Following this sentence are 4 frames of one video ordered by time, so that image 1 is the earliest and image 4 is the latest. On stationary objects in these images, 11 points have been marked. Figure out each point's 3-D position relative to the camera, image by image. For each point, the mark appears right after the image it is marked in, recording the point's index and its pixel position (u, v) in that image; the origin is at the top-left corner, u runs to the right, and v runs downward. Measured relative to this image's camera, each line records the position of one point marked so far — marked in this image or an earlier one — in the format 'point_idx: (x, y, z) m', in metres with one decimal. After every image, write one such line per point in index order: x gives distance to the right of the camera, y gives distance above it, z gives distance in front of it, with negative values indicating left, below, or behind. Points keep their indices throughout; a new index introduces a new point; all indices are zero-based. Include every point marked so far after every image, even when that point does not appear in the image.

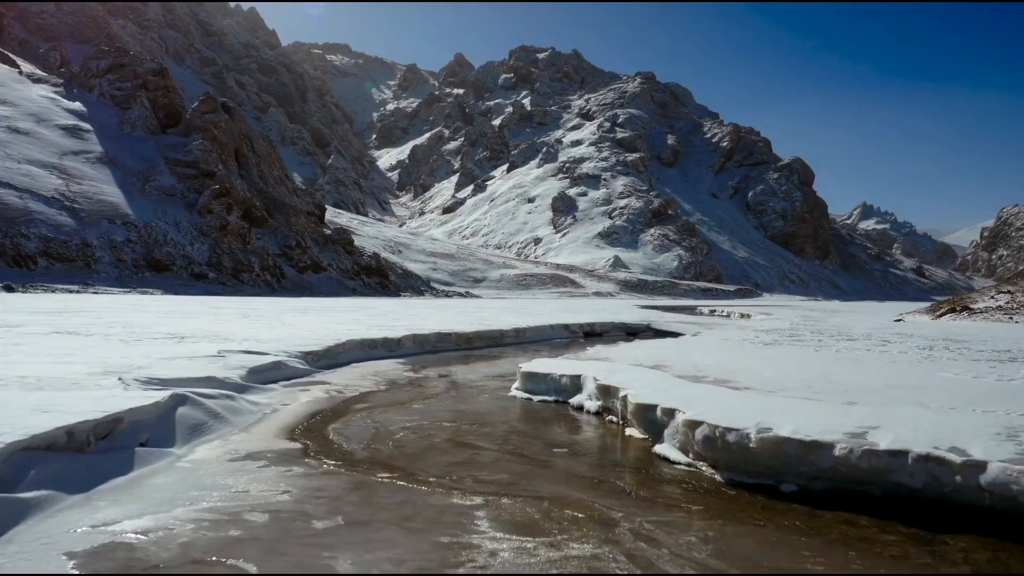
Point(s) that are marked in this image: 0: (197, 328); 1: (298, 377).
0: (-8.9, -1.1, +17.1) m
1: (-4.3, -1.8, +11.9) m
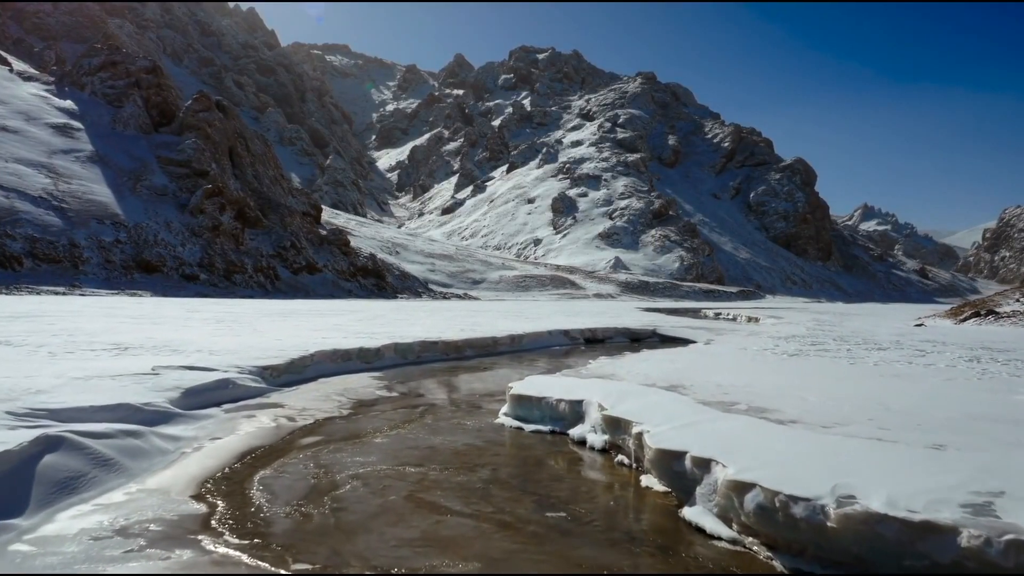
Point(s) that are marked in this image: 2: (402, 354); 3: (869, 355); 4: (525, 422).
0: (-9.1, -1.2, +15.3) m
1: (-4.5, -1.9, +10.1) m
2: (-2.9, -1.7, +15.7) m
3: (+8.8, -1.6, +14.9) m
4: (+0.2, -1.9, +8.6) m
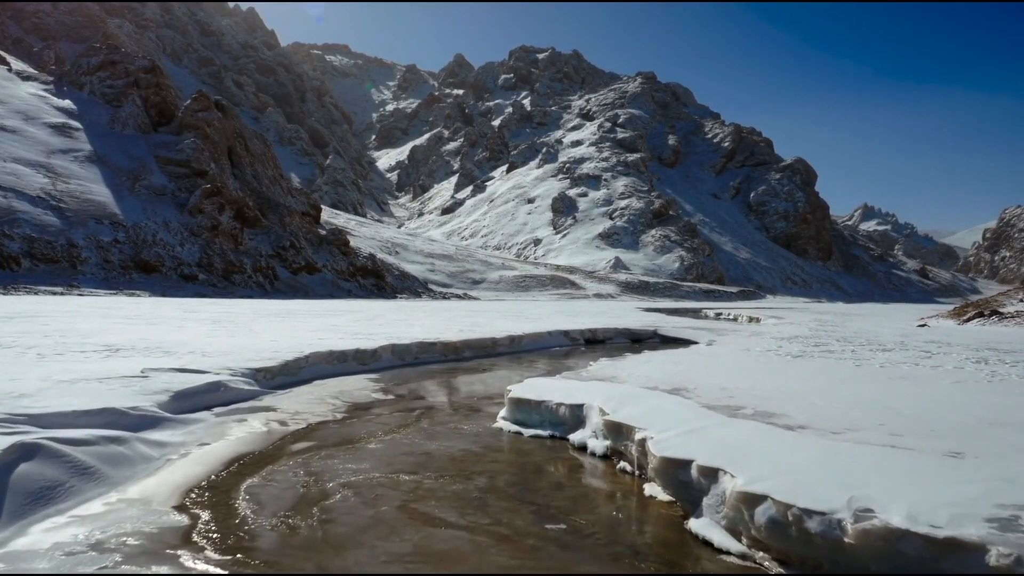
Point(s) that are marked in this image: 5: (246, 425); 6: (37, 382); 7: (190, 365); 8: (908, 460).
0: (-9.1, -1.2, +15.0) m
1: (-4.5, -1.9, +9.8) m
2: (-2.9, -1.7, +15.4) m
3: (+8.8, -1.7, +14.6) m
4: (+0.2, -1.9, +8.4) m
5: (-3.8, -1.9, +8.5) m
6: (-6.7, -1.3, +8.5) m
7: (-5.8, -1.4, +10.8) m
8: (+3.5, -1.5, +5.3) m
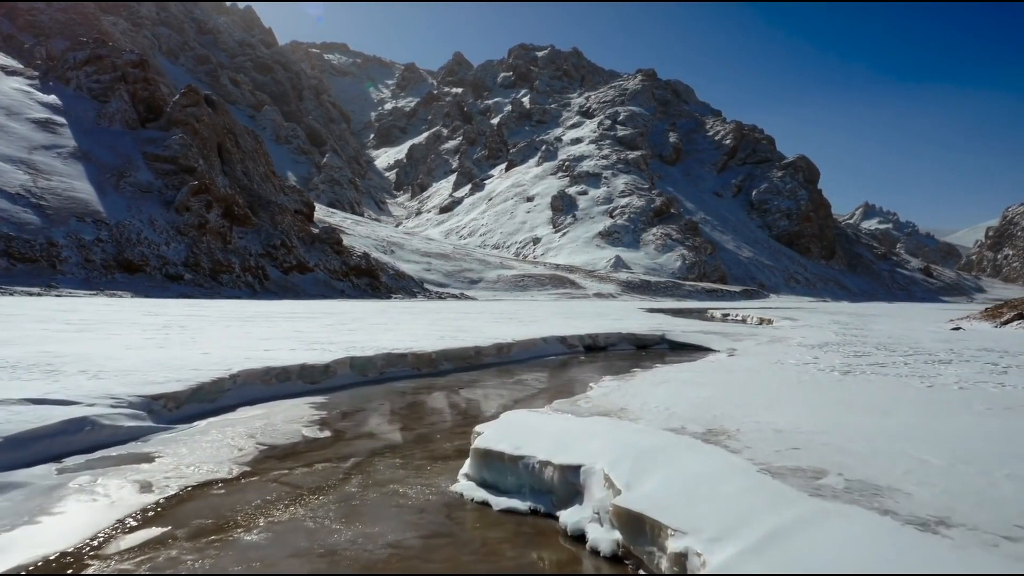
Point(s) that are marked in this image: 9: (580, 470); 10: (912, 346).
0: (-9.5, -1.3, +12.4) m
1: (-4.8, -1.9, +7.2) m
2: (-3.2, -1.7, +12.8) m
3: (+8.5, -1.7, +12.0) m
4: (-0.2, -1.9, +5.7) m
5: (-4.1, -2.0, +5.8) m
6: (-7.0, -1.4, +5.8) m
7: (-6.1, -1.4, +8.2) m
8: (+3.2, -1.6, +2.7) m
9: (+0.6, -1.6, +5.3) m
10: (+11.8, -1.7, +17.9) m
